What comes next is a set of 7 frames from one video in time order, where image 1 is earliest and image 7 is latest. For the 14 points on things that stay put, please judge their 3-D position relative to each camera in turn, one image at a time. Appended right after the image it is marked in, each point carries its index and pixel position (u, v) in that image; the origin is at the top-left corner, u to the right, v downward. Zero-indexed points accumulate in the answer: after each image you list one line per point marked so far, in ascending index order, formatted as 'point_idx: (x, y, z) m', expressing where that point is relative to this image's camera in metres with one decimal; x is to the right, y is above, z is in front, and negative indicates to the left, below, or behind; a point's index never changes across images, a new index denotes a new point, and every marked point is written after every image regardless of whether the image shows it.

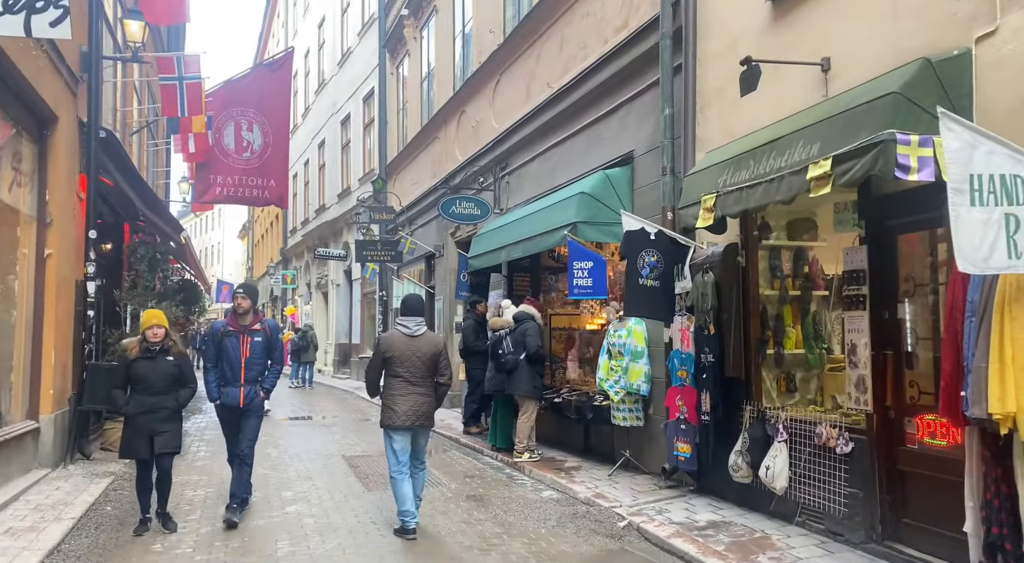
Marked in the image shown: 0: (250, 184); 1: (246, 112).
0: (-4.7, +1.8, +13.6) m
1: (-4.7, +3.0, +13.4) m
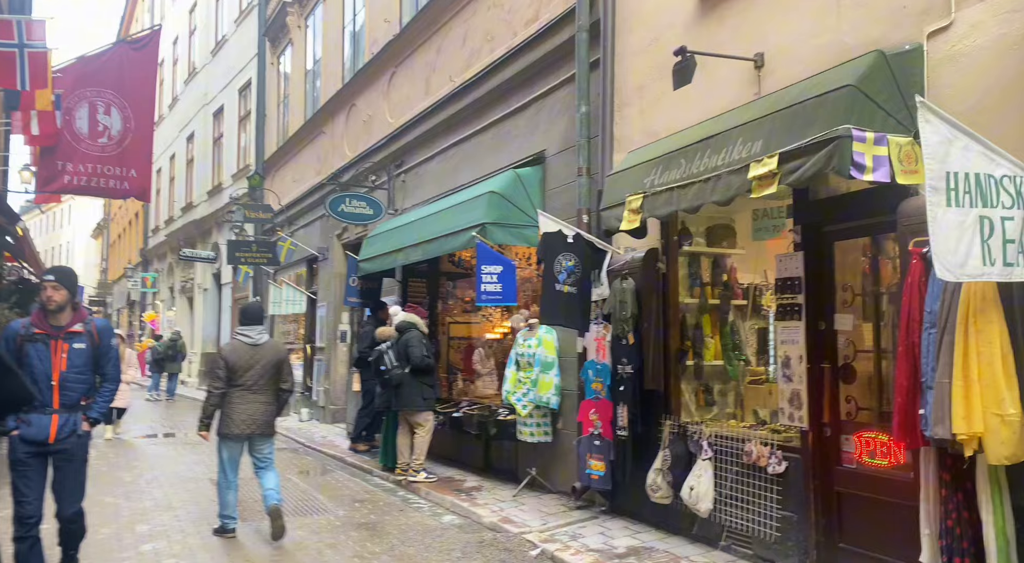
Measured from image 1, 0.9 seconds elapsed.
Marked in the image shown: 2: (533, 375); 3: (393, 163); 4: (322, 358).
0: (-6.6, +1.7, +12.1) m
1: (-6.5, +3.0, +11.9) m
2: (+0.2, -0.8, +6.7) m
3: (-1.7, +1.7, +10.9) m
4: (-3.4, -1.4, +13.5) m
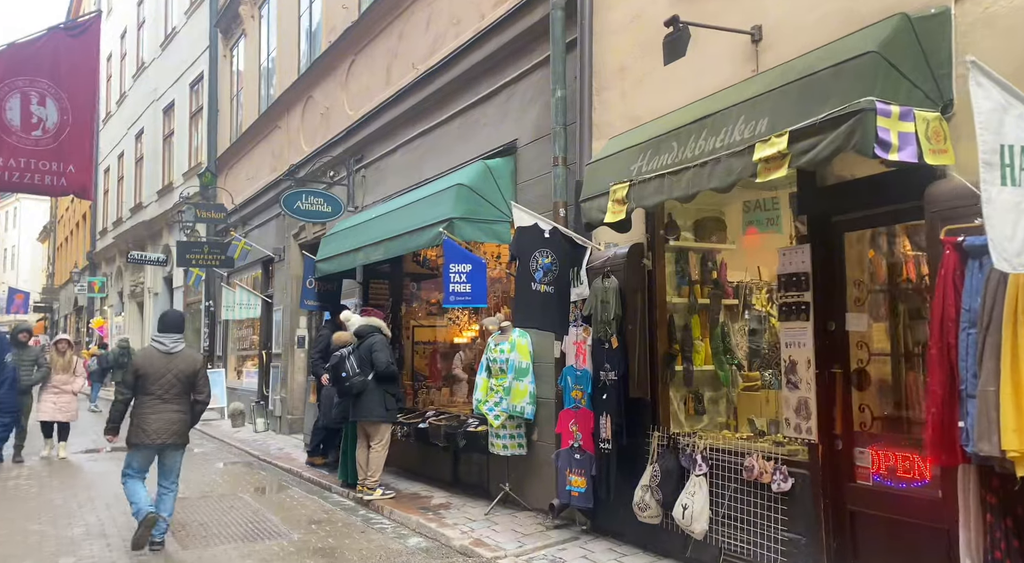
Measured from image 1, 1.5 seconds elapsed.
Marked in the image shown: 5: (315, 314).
0: (-7.1, +1.7, +11.3) m
1: (-7.0, +2.9, +11.1) m
2: (-0.1, -0.8, +6.1) m
3: (-2.2, +1.7, +10.3) m
4: (-4.0, -1.4, +12.8) m
5: (-3.2, -0.5, +12.3) m
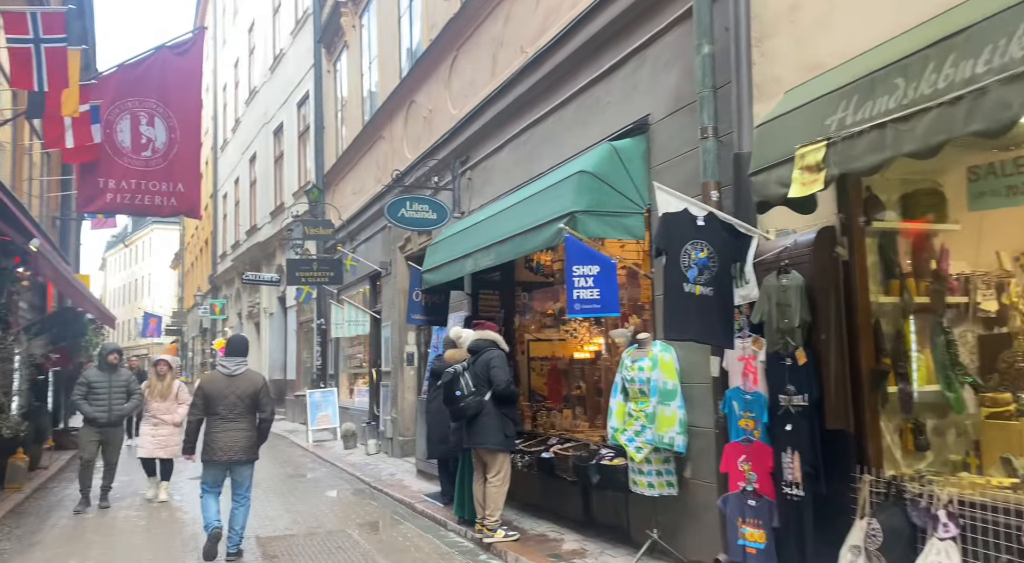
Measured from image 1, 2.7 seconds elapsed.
0: (-5.4, +1.4, +11.2) m
1: (-5.3, +2.6, +11.0) m
2: (+0.9, -0.8, +5.1) m
3: (-0.7, +1.5, +9.5) m
4: (-2.0, -1.6, +12.1) m
5: (-1.4, -0.7, +11.6) m
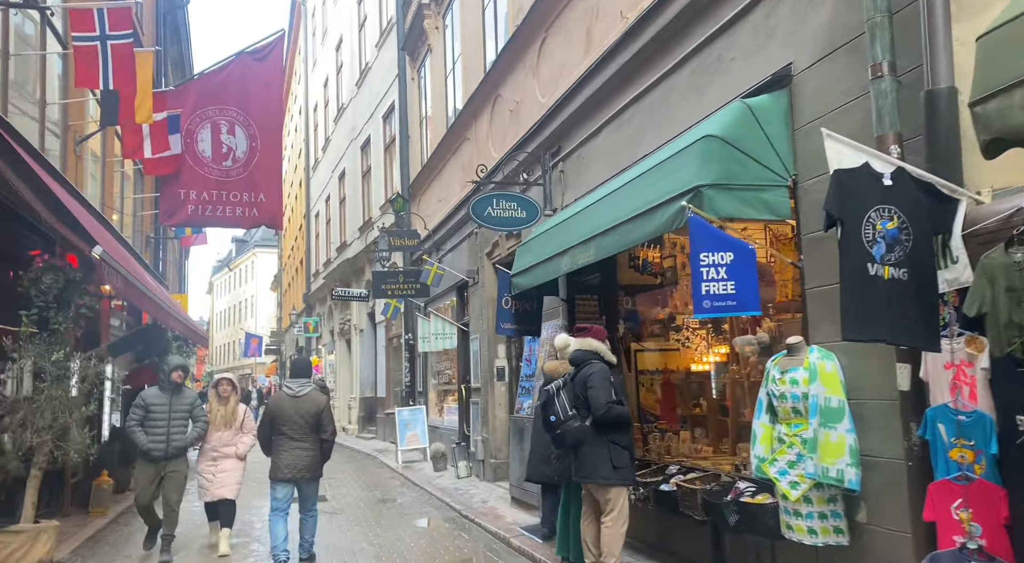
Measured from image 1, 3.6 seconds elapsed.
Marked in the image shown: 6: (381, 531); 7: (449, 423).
0: (-4.0, +1.2, +10.8) m
1: (-4.0, +2.4, +10.6) m
2: (+1.5, -0.8, +3.9) m
3: (+0.4, +1.5, +8.5) m
4: (-0.5, -1.8, +11.3) m
5: (0.0, -0.9, +10.7) m
6: (-1.4, -2.7, +8.3) m
7: (-1.1, -2.6, +13.6) m
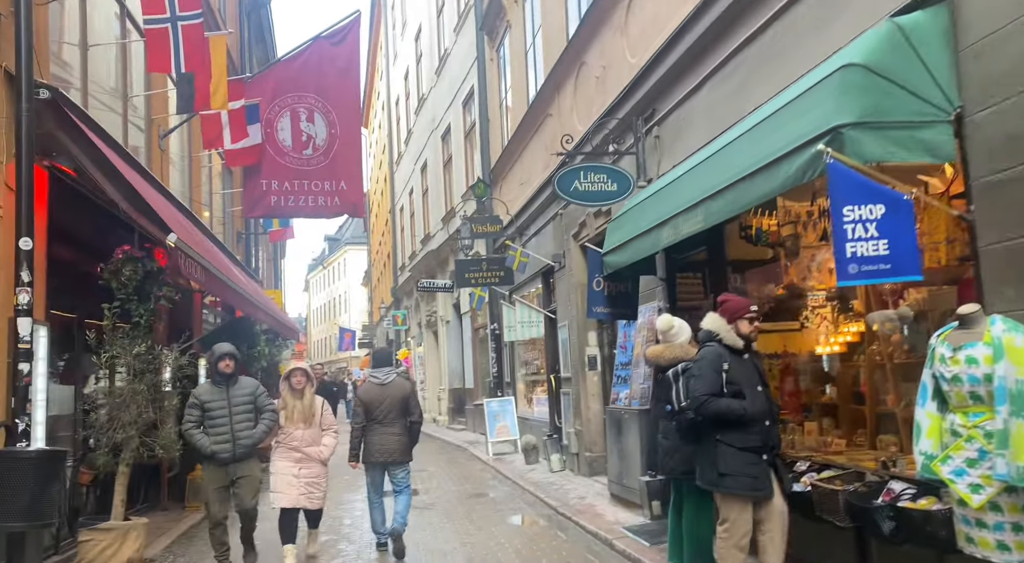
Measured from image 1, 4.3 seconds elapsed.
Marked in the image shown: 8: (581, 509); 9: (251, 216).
0: (-2.8, +1.3, +10.6) m
1: (-2.9, +2.5, +10.4) m
2: (+2.0, -0.6, +3.1) m
3: (+1.4, +1.7, +7.8) m
4: (+0.8, -1.5, +10.7) m
5: (+1.3, -0.6, +10.0) m
6: (-0.4, -2.6, +7.8) m
7: (+0.5, -2.3, +13.1) m
8: (+0.7, -2.5, +8.2) m
9: (-3.6, +0.9, +10.2) m
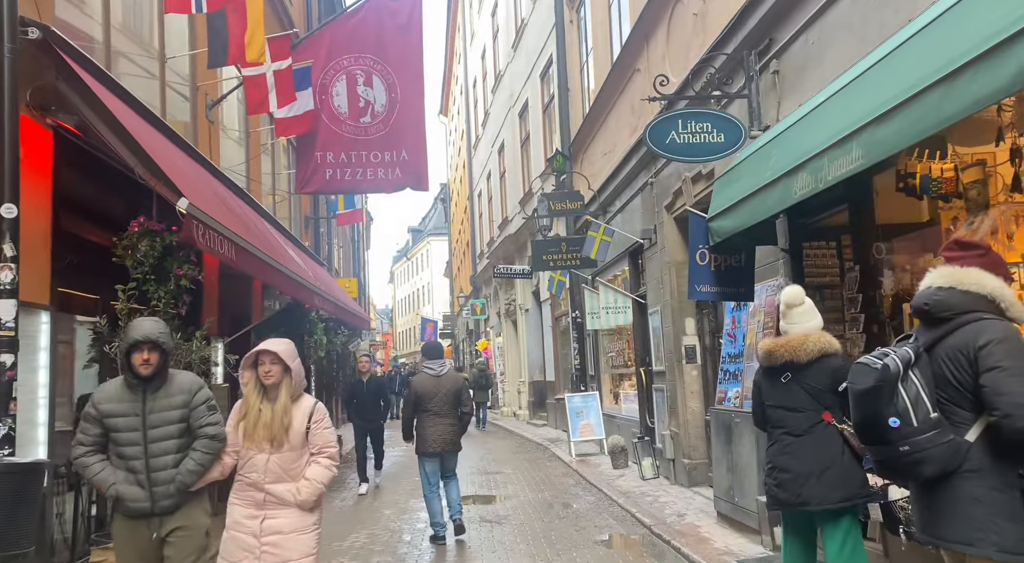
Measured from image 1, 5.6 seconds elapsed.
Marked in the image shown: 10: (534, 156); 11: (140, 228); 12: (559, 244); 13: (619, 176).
0: (-1.8, +1.5, +9.5) m
1: (-1.9, +2.8, +9.3) m
2: (+2.2, -0.4, +1.6) m
3: (+2.0, +1.9, +6.3) m
4: (+1.9, -1.3, +9.2) m
5: (+2.2, -0.4, +8.5) m
6: (+0.3, -2.4, +6.6) m
7: (+1.8, -2.0, +11.7) m
8: (+1.5, -2.2, +6.8) m
9: (-2.6, +1.1, +9.3) m
10: (+0.5, +3.2, +18.9) m
11: (-2.9, +0.4, +5.8) m
12: (+0.8, +0.6, +12.1) m
13: (+1.6, +1.6, +11.2) m
